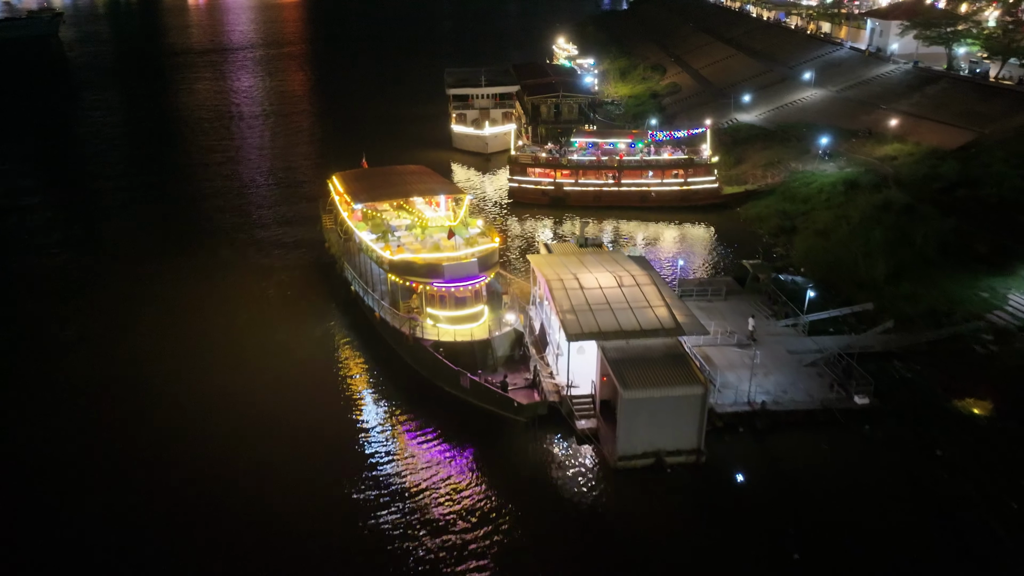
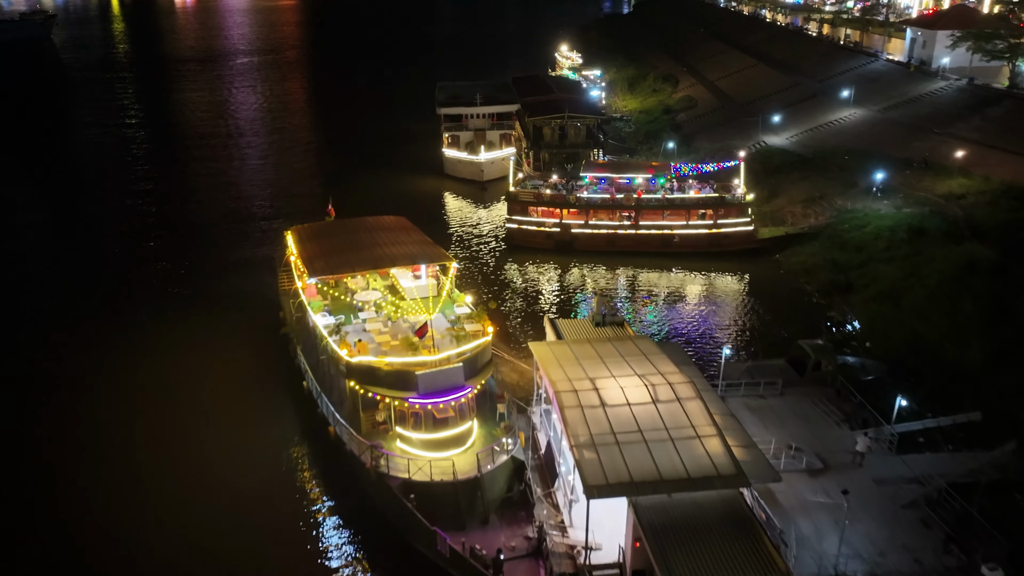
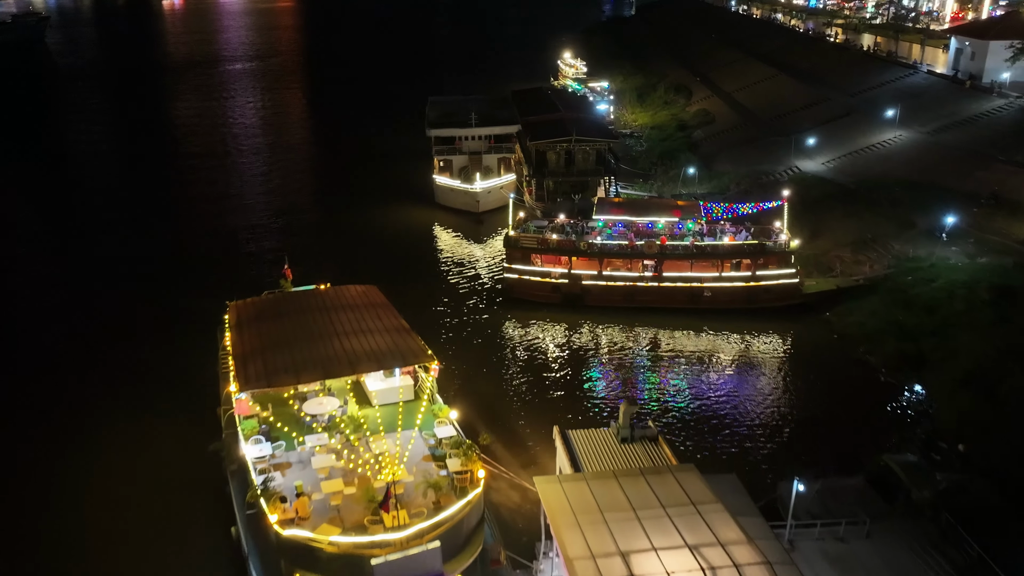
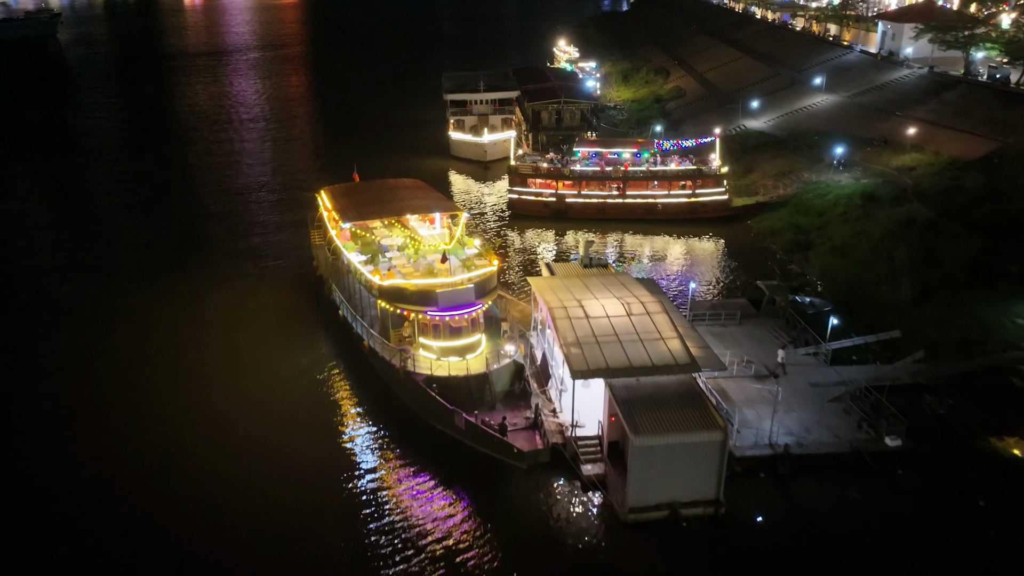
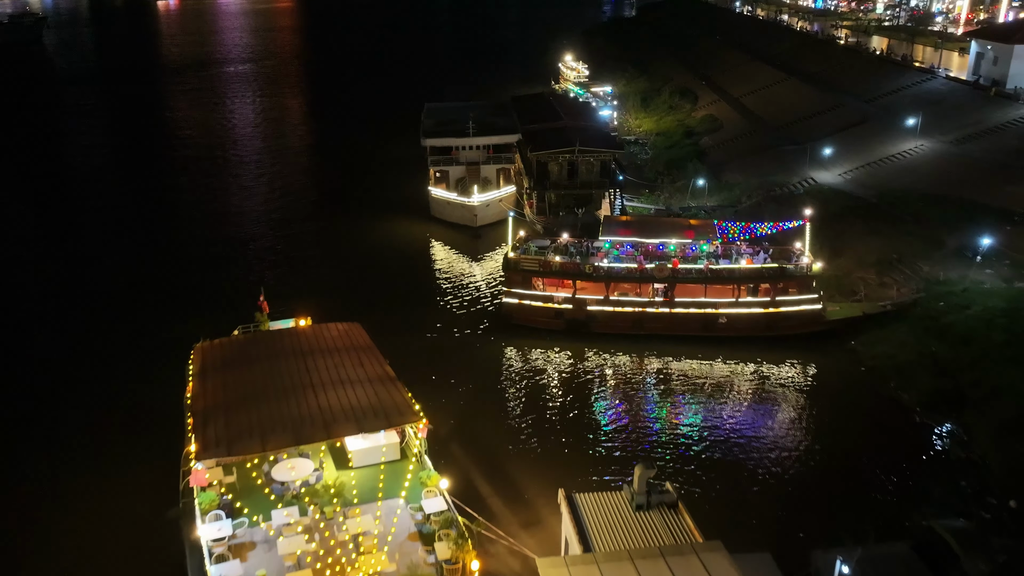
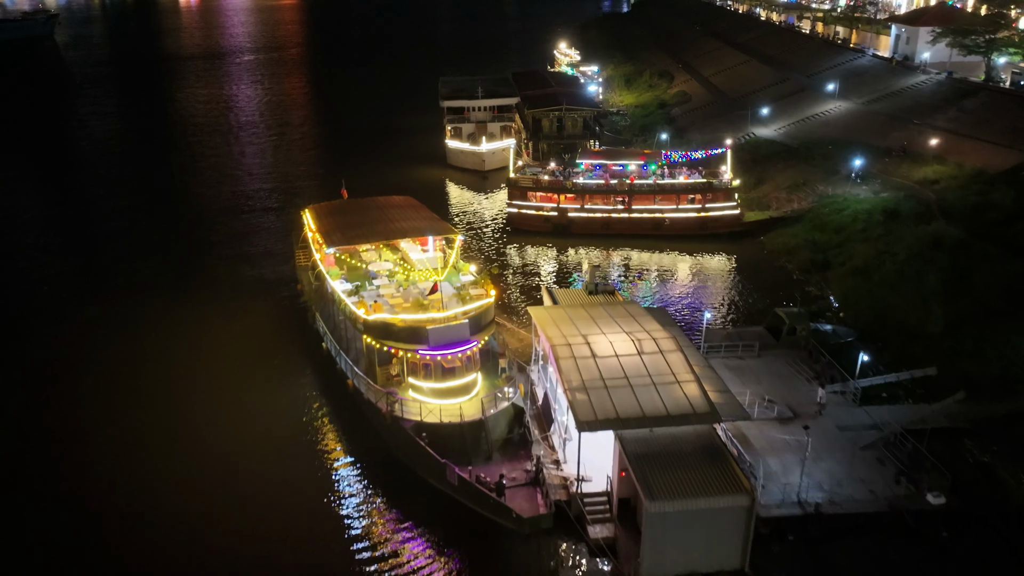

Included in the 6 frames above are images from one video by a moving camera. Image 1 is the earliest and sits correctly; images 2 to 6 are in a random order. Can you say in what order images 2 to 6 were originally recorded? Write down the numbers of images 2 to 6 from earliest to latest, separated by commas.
4, 6, 2, 3, 5
